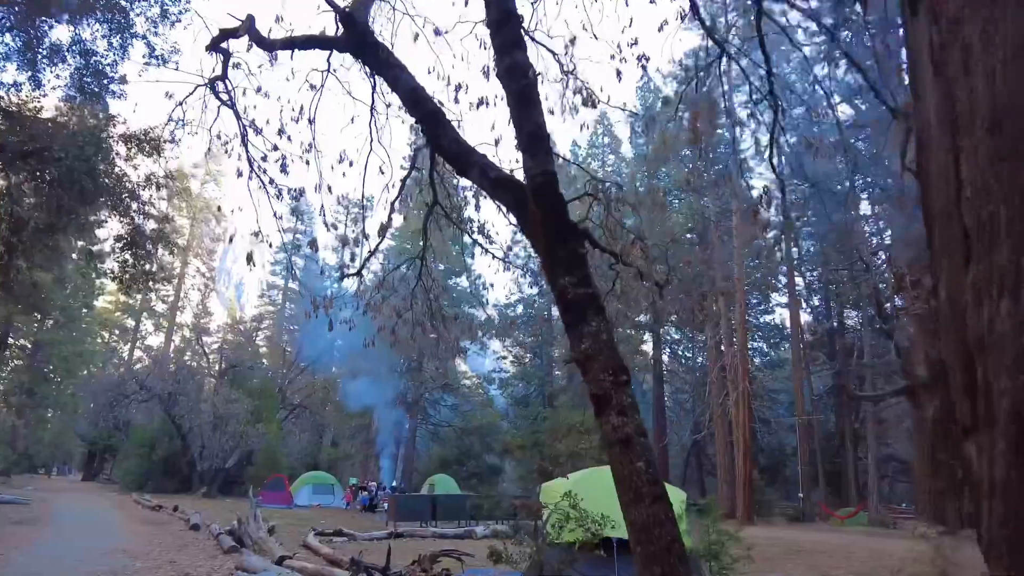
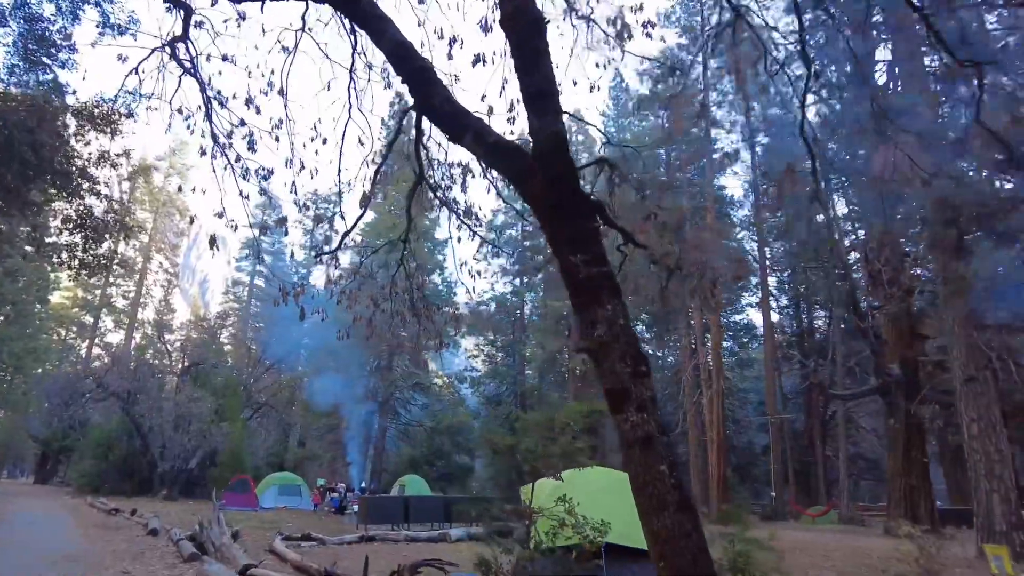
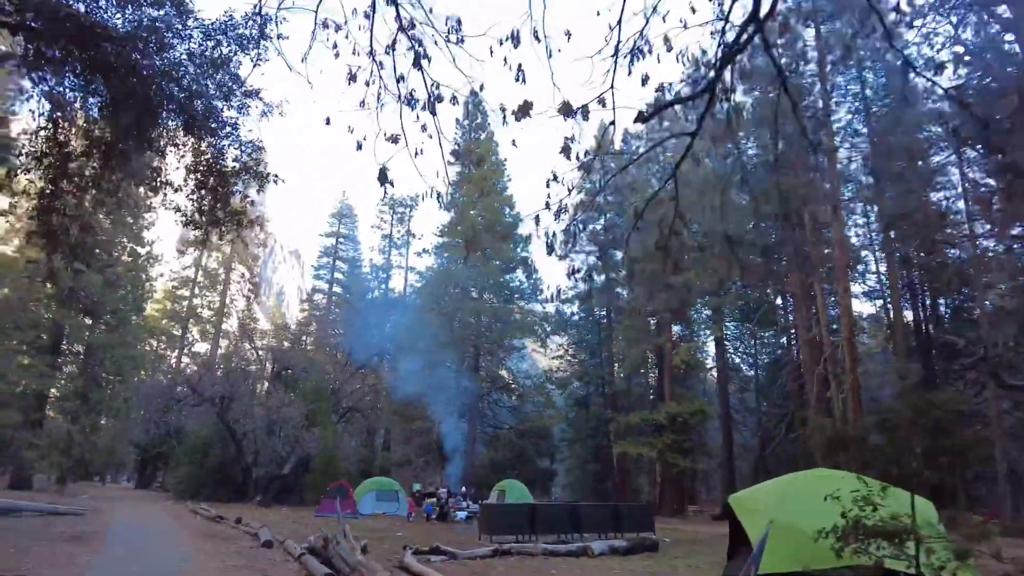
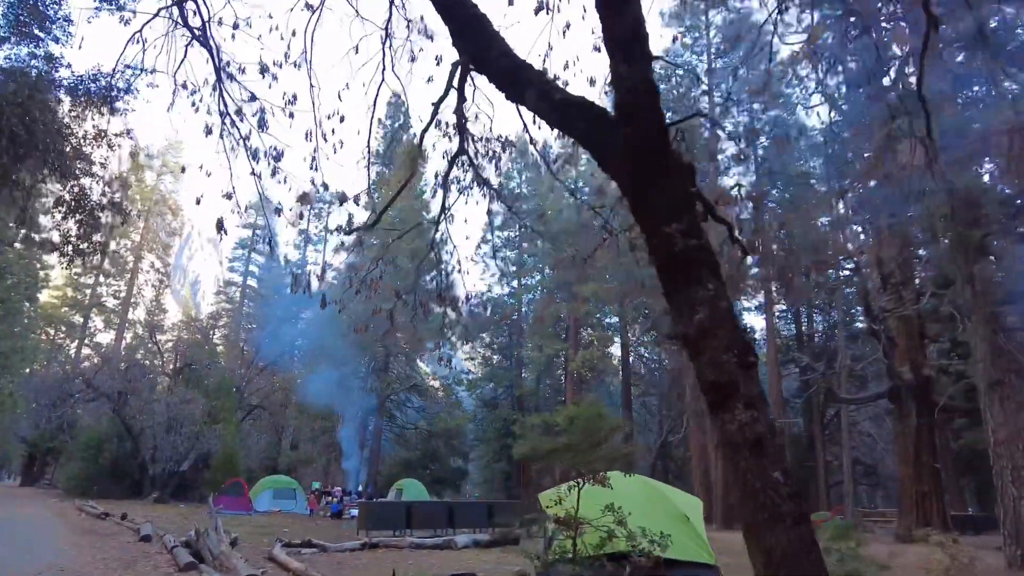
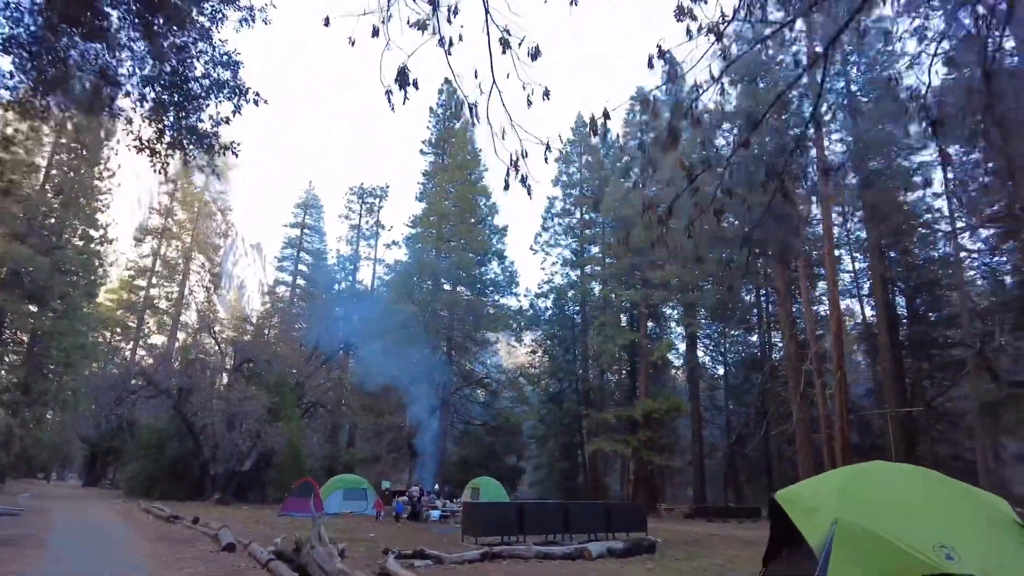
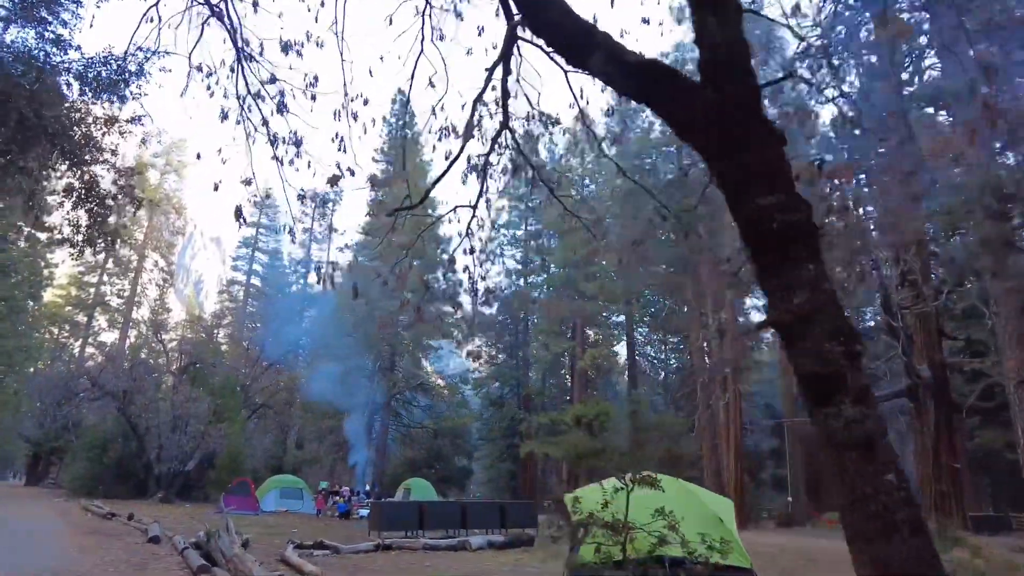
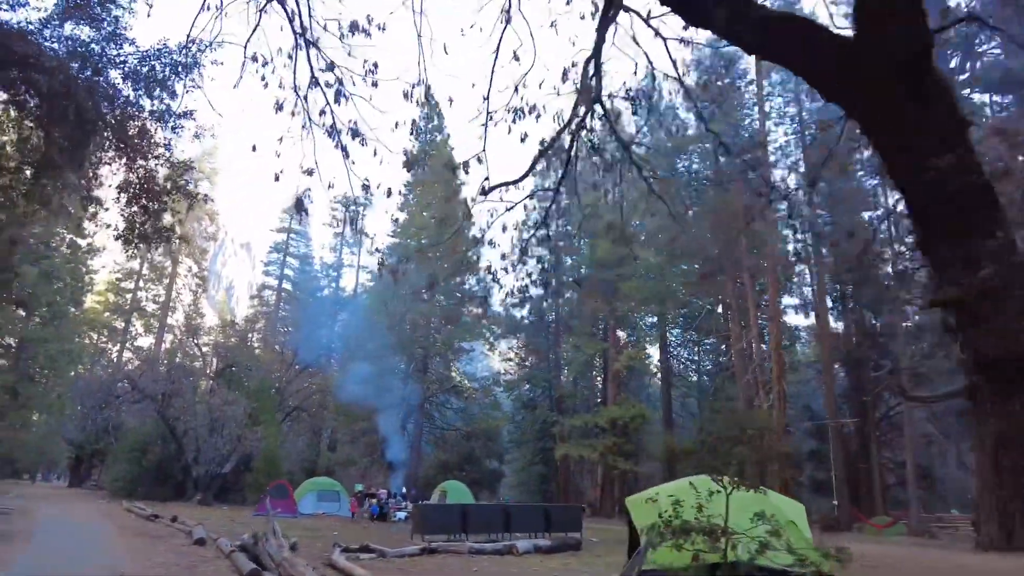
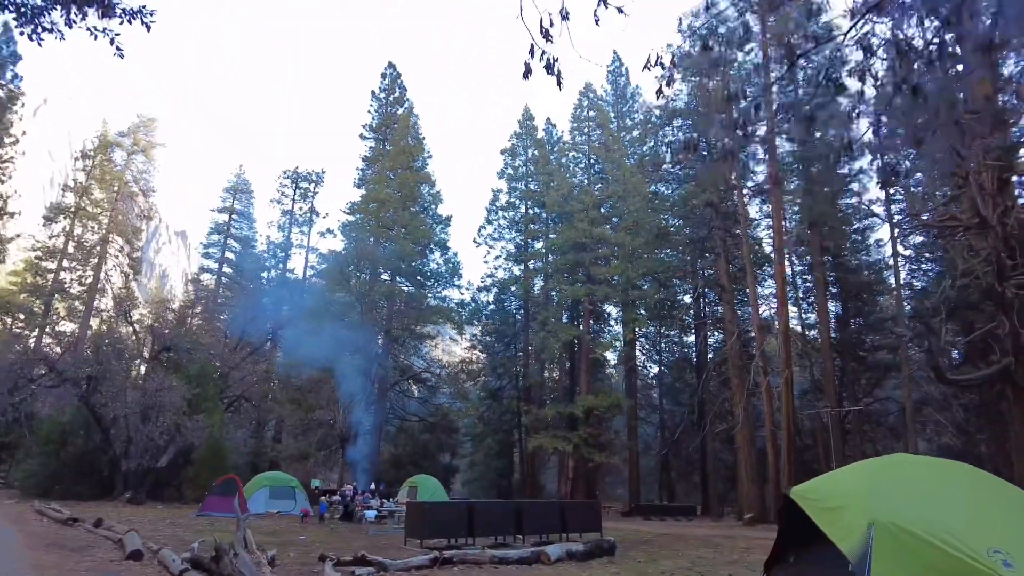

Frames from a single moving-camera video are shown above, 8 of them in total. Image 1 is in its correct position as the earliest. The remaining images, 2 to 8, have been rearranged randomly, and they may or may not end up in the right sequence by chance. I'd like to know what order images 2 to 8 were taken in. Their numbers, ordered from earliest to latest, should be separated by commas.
2, 4, 6, 7, 3, 5, 8
